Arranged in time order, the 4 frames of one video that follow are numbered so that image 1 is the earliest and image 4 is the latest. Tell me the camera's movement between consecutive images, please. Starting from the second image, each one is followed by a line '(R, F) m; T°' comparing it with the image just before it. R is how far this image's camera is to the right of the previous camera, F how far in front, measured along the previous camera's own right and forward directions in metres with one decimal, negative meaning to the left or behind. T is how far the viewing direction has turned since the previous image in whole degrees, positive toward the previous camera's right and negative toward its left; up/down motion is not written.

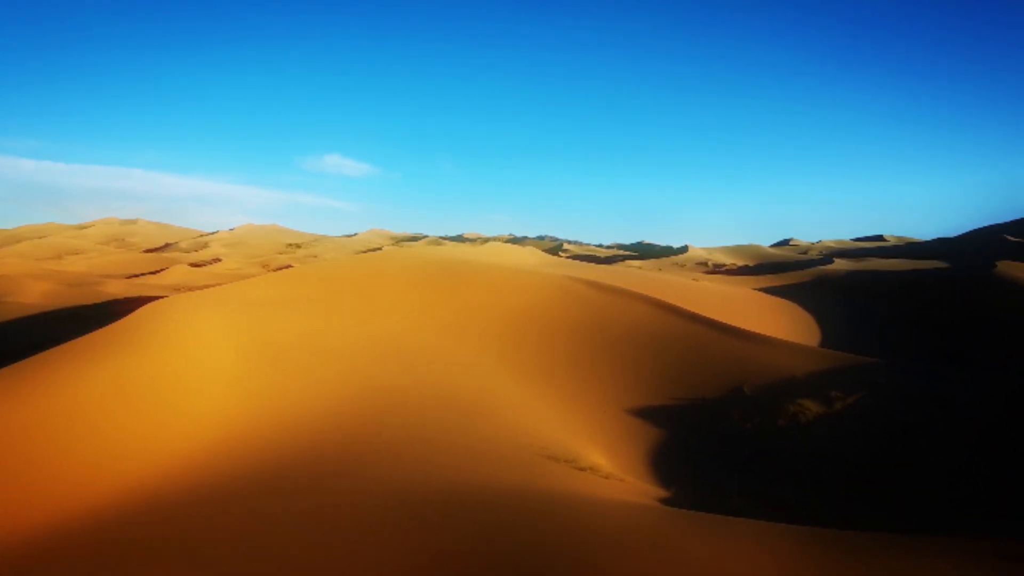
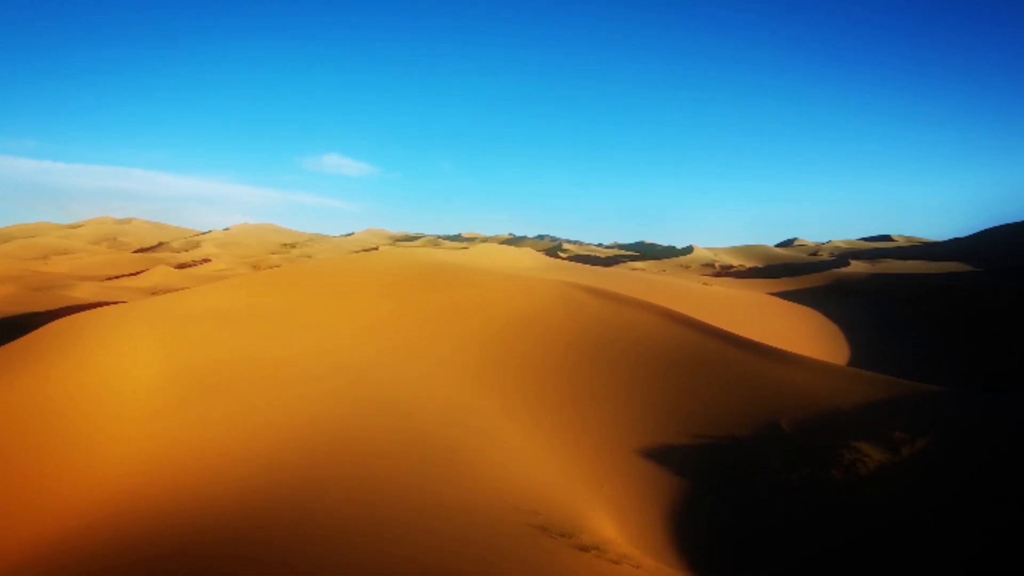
(+0.1, +1.3) m; 0°
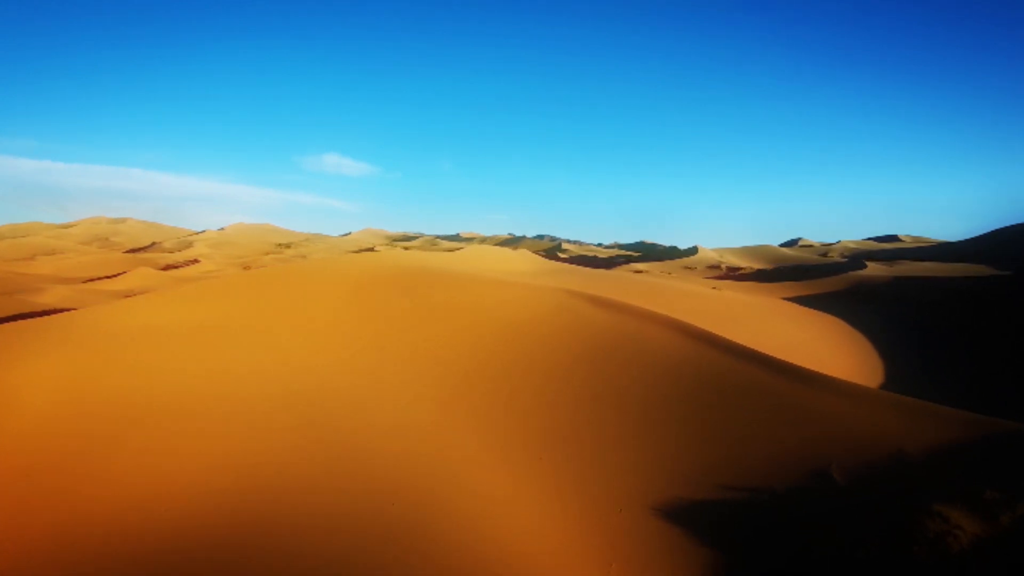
(+0.1, +1.2) m; 0°
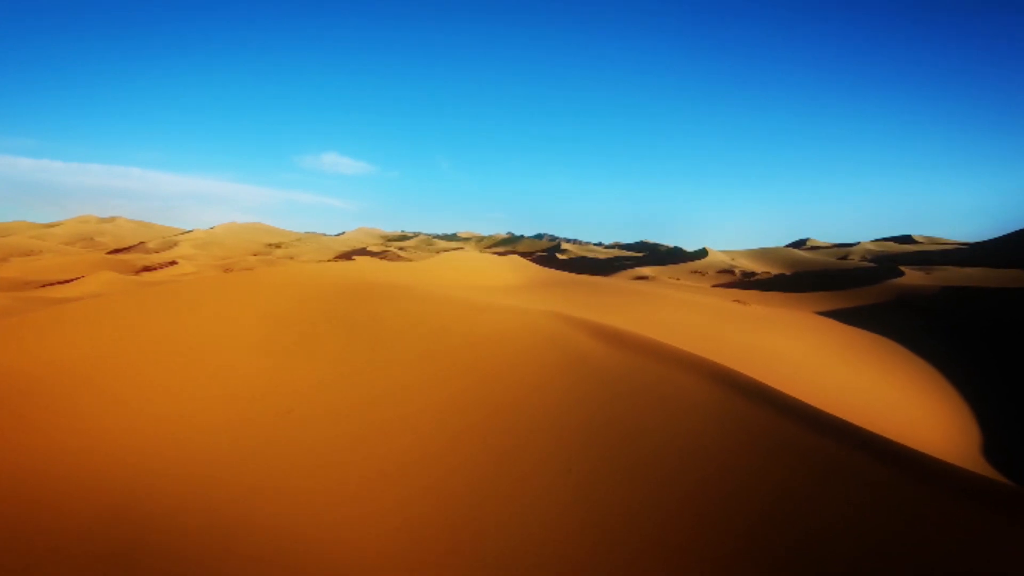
(+0.2, +2.1) m; 0°
